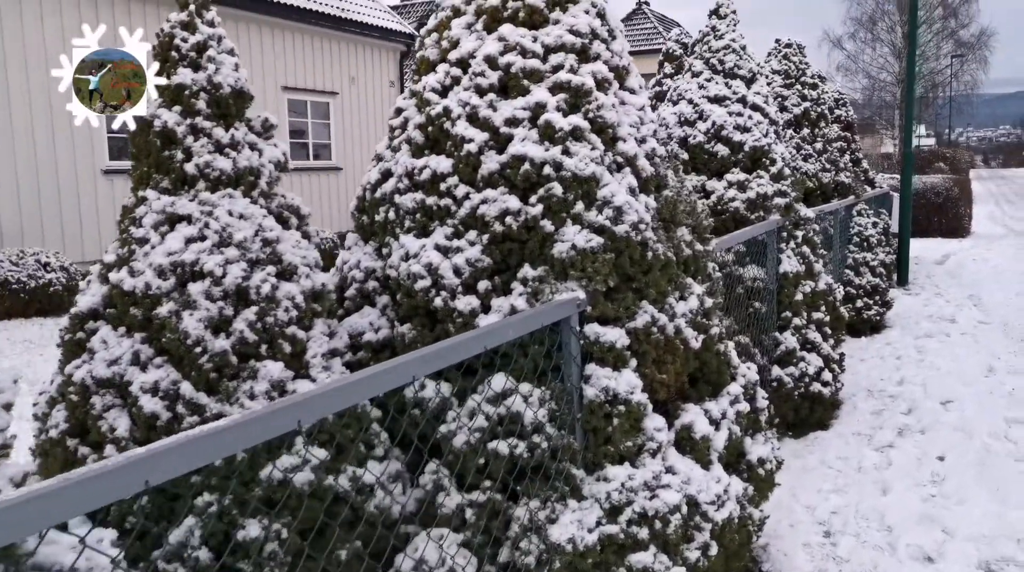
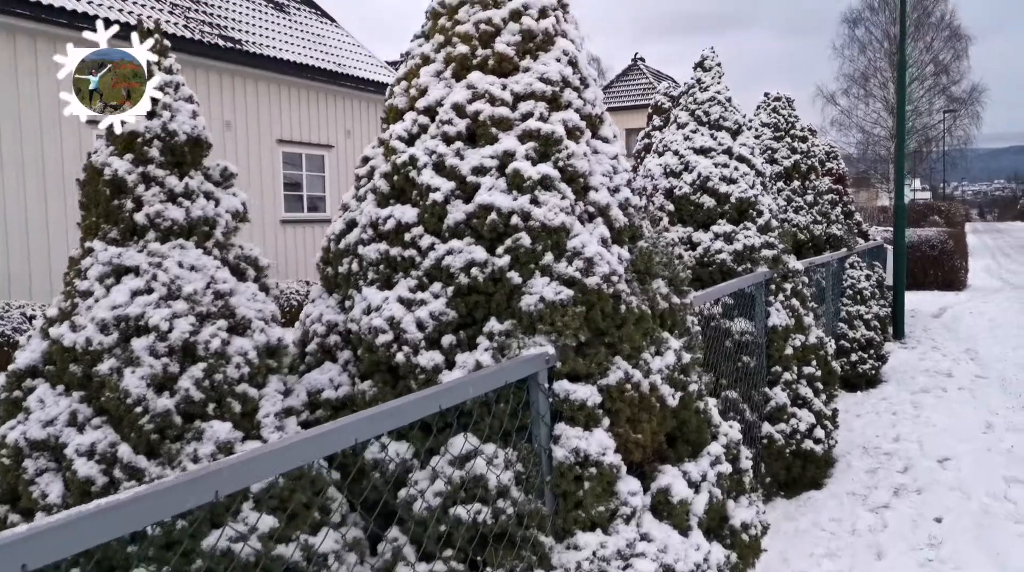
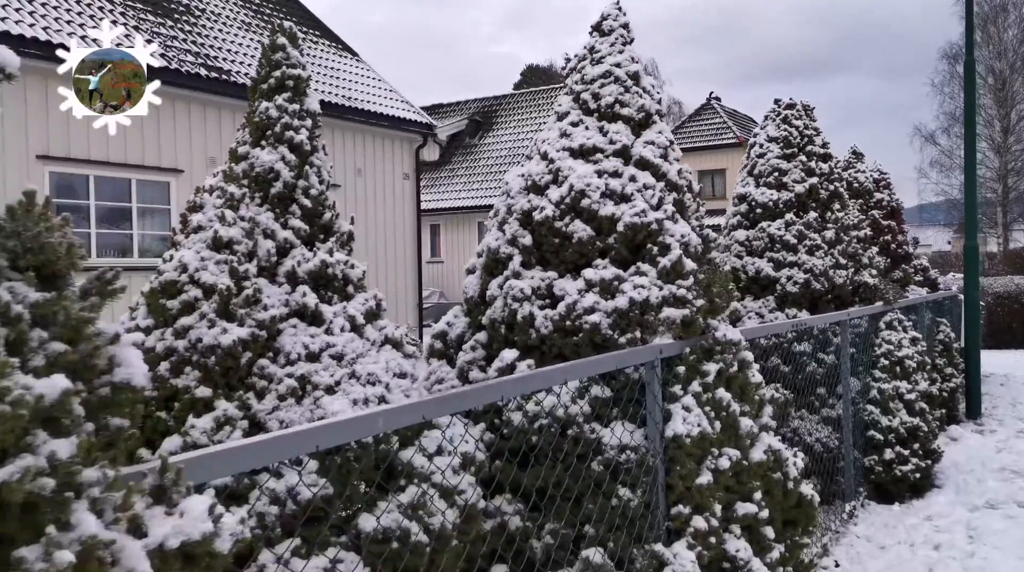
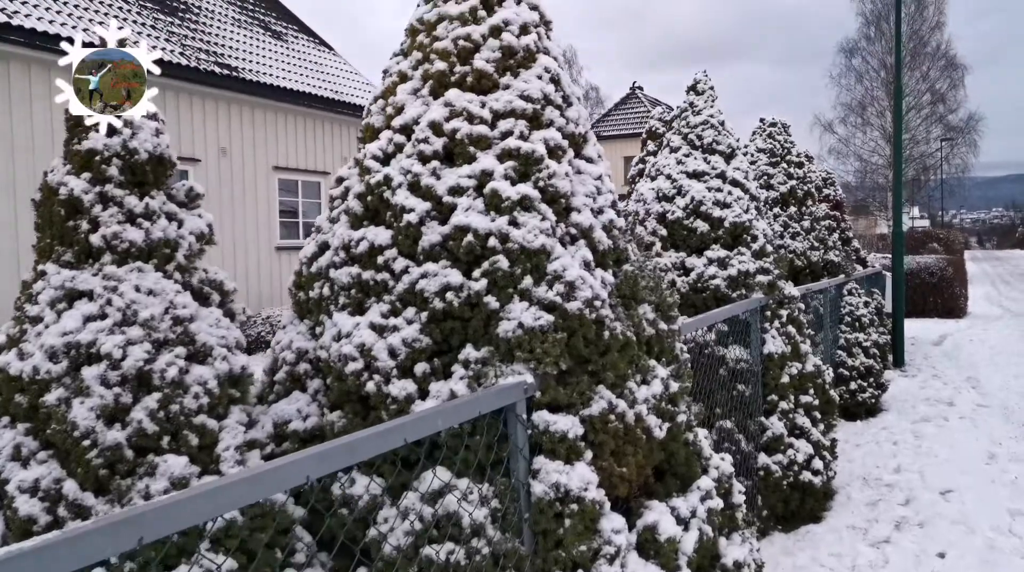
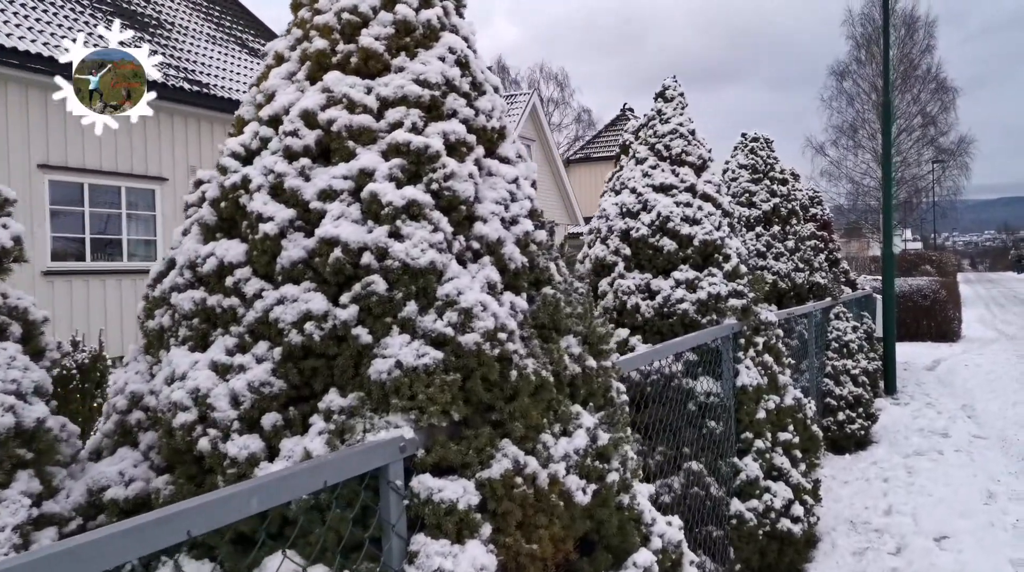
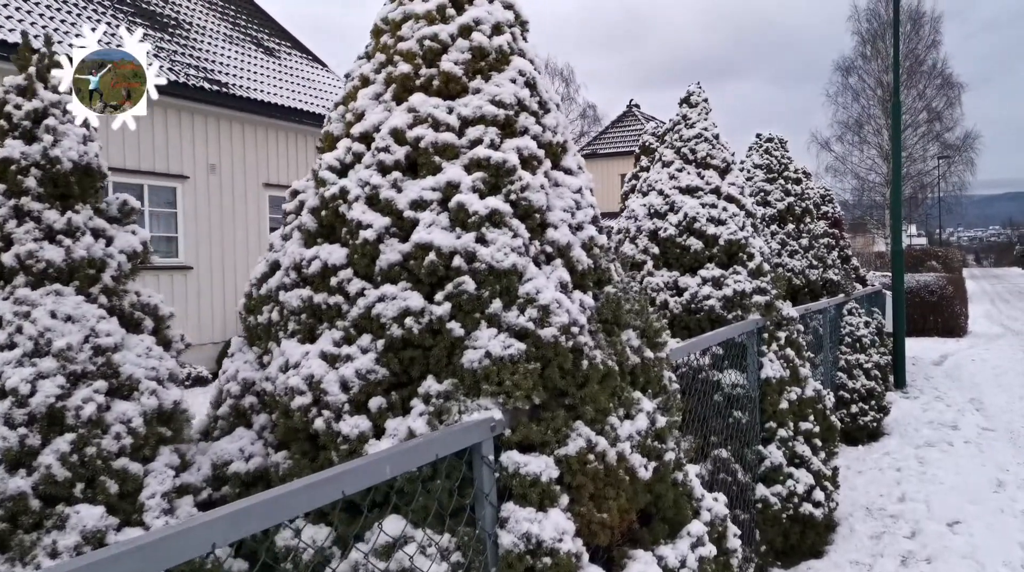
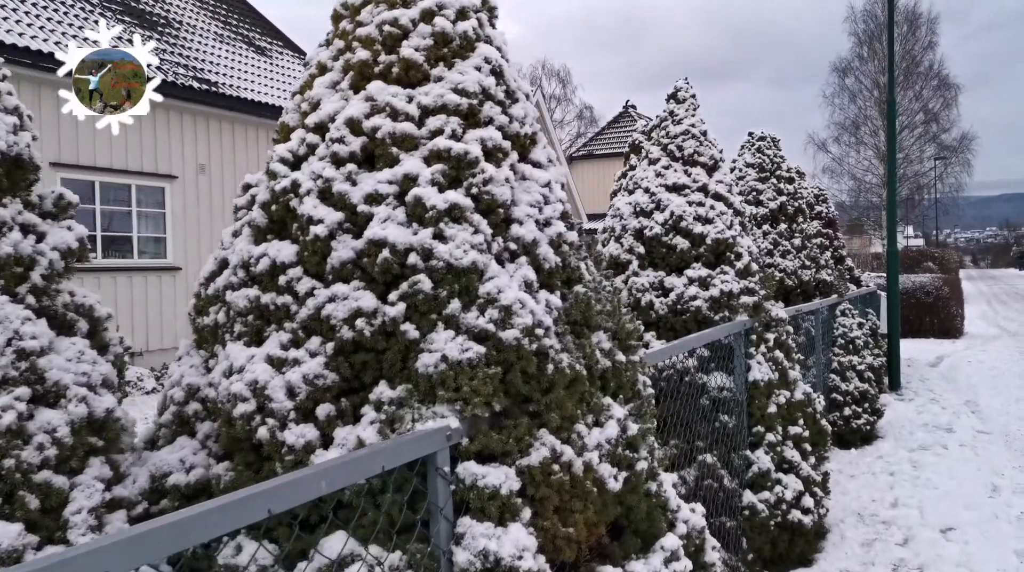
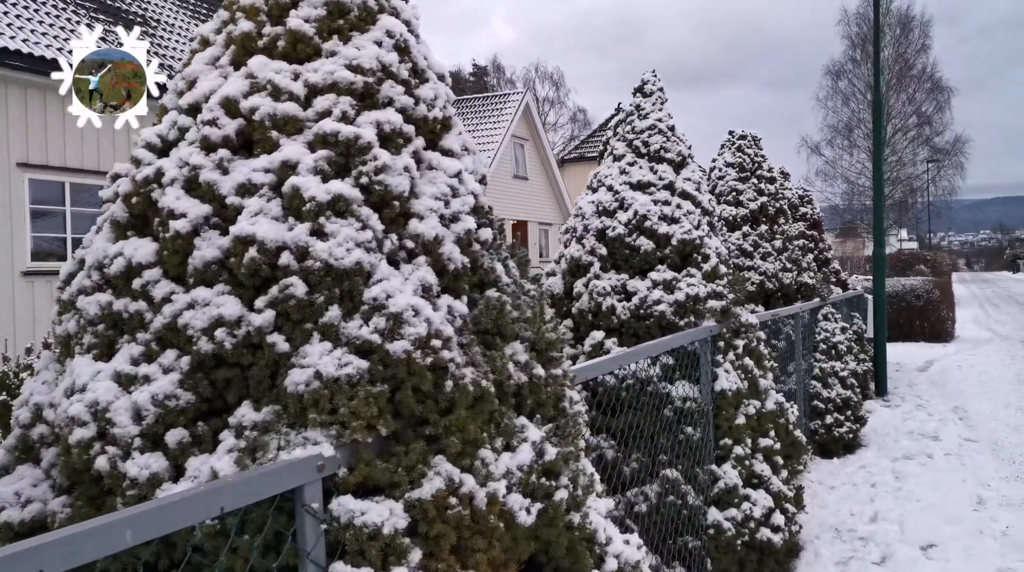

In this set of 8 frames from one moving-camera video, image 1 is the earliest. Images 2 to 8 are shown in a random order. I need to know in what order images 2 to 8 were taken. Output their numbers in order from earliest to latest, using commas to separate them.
2, 4, 6, 7, 5, 8, 3
